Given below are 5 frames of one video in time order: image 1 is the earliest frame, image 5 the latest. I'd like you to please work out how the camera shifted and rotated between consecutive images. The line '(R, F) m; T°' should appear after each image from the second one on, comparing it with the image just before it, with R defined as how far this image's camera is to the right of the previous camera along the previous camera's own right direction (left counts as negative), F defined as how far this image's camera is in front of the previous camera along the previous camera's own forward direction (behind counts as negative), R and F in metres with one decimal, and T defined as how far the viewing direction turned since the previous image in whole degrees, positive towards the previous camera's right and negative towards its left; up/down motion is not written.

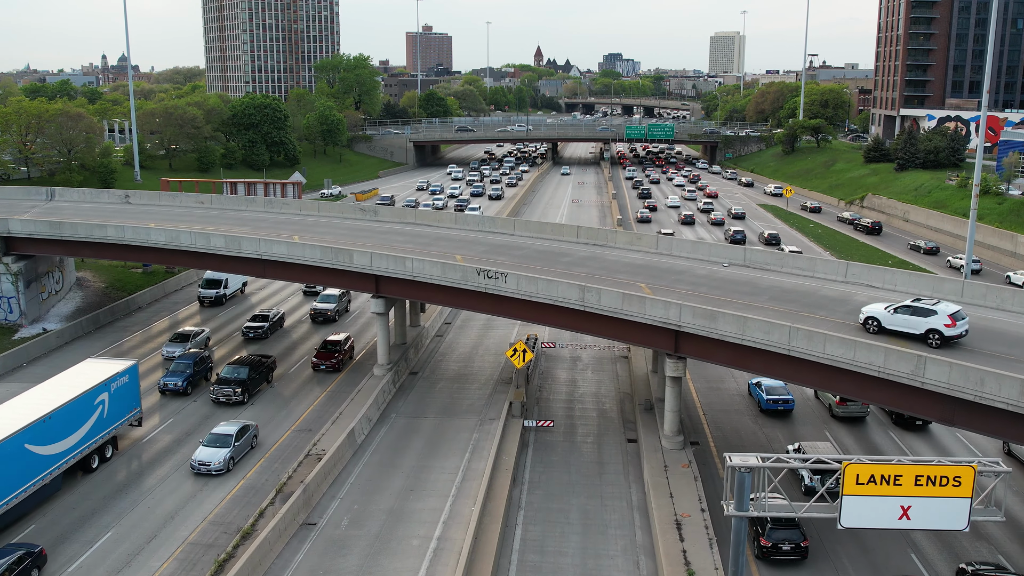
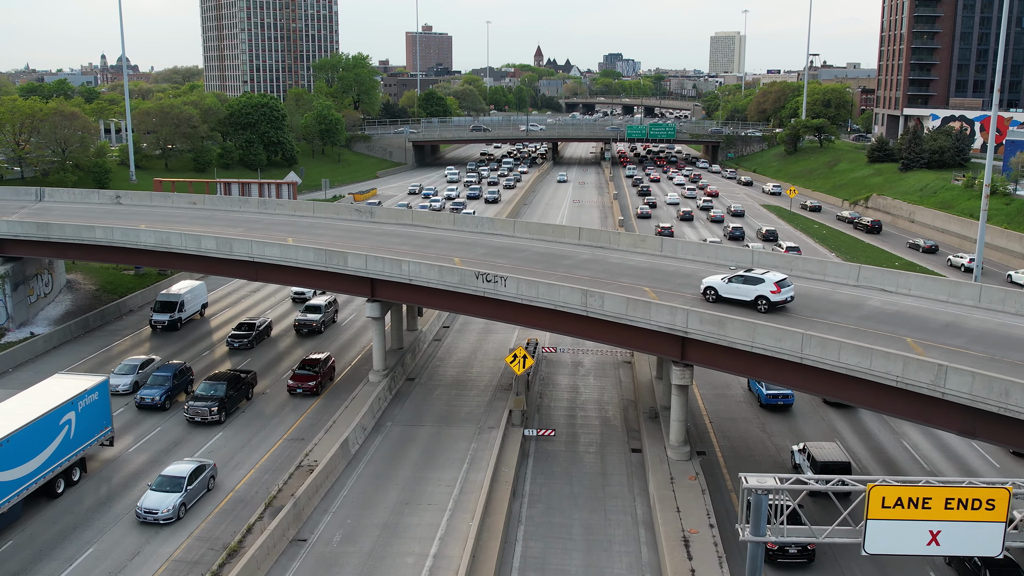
(0.0, +1.3) m; 0°
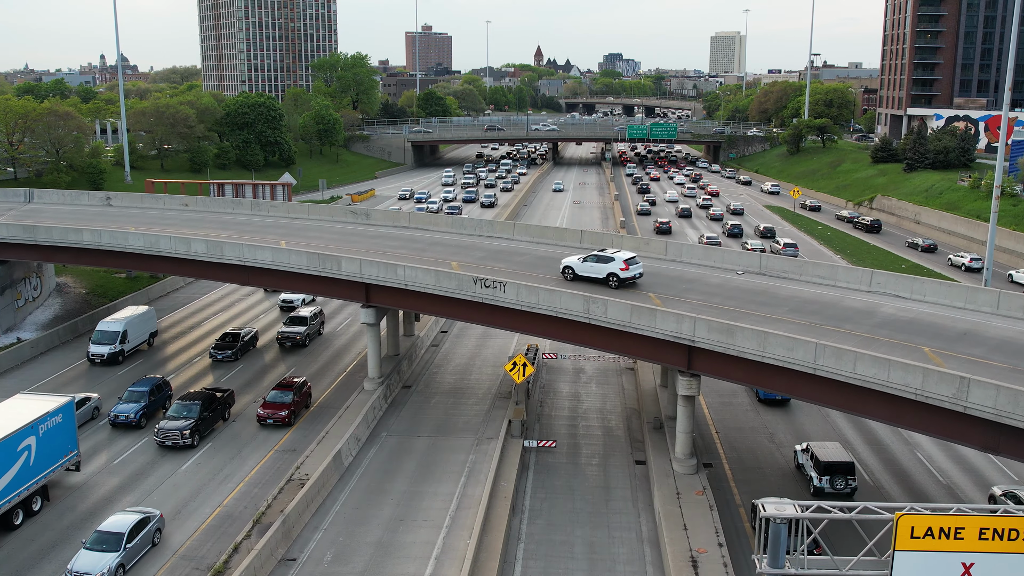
(0.0, +1.3) m; 0°
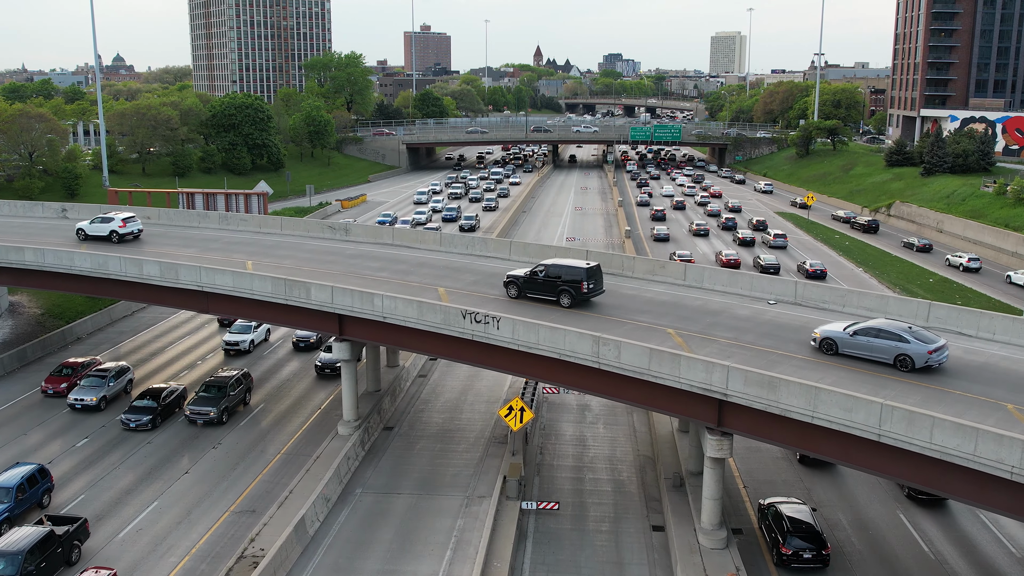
(+0.2, +5.2) m; 0°
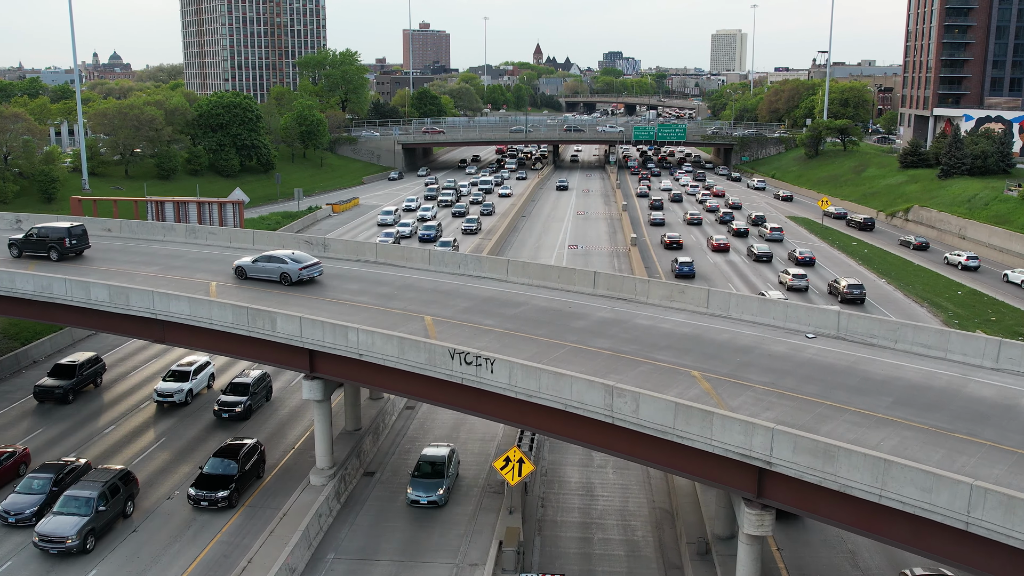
(+0.1, +4.5) m; 0°
